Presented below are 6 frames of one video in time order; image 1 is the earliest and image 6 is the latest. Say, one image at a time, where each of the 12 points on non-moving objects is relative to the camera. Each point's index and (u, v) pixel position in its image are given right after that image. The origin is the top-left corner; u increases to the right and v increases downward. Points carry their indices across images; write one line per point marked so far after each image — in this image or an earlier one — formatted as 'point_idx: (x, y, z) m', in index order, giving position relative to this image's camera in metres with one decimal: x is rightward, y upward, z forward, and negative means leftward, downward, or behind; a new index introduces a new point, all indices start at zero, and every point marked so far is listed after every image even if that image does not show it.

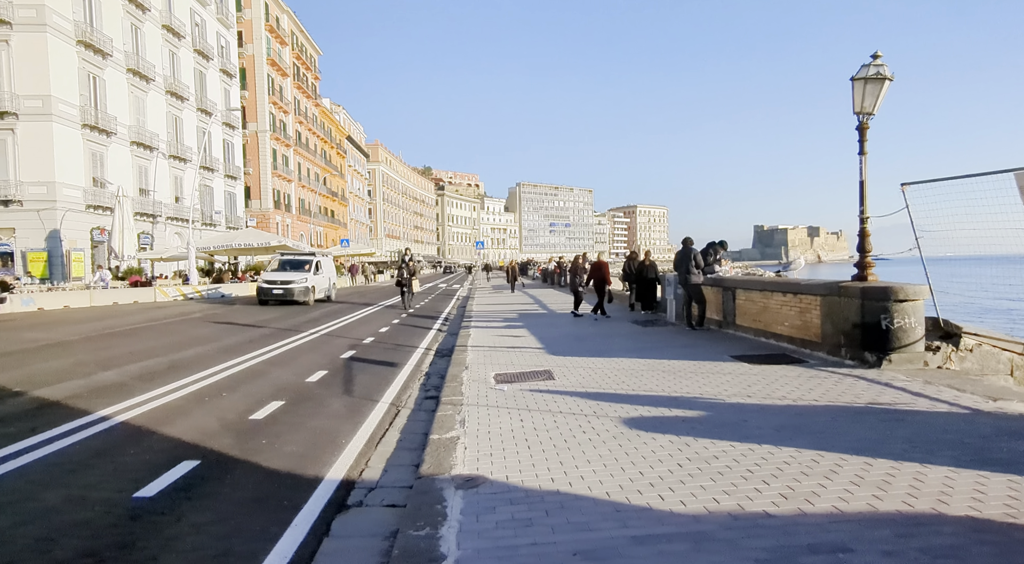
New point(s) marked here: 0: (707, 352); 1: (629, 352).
0: (+3.0, -1.1, +9.7) m
1: (+1.9, -1.2, +10.3) m
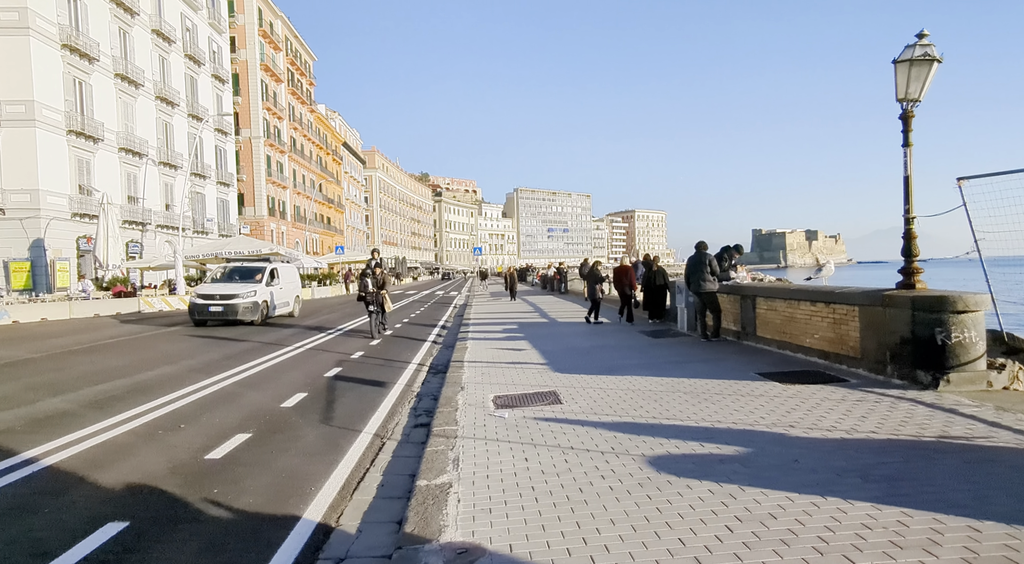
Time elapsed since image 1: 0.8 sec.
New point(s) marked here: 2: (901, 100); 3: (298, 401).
0: (+3.0, -1.2, +8.8) m
1: (+1.9, -1.3, +9.3) m
2: (+4.5, +2.1, +7.3) m
3: (-2.8, -1.5, +8.1) m
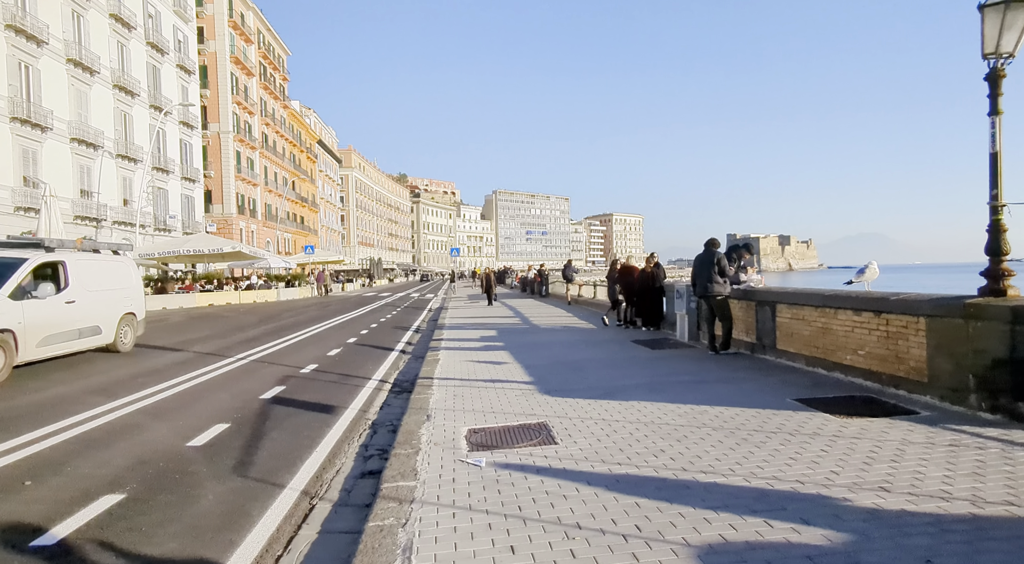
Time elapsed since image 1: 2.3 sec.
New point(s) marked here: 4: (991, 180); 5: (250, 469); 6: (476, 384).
0: (+2.8, -1.3, +7.1) m
1: (+1.7, -1.3, +7.7) m
2: (+4.4, +2.1, +5.7) m
3: (-3.0, -1.5, +6.2) m
4: (+4.5, +0.9, +5.8) m
5: (-2.2, -1.6, +5.3) m
6: (-0.5, -1.4, +8.7) m
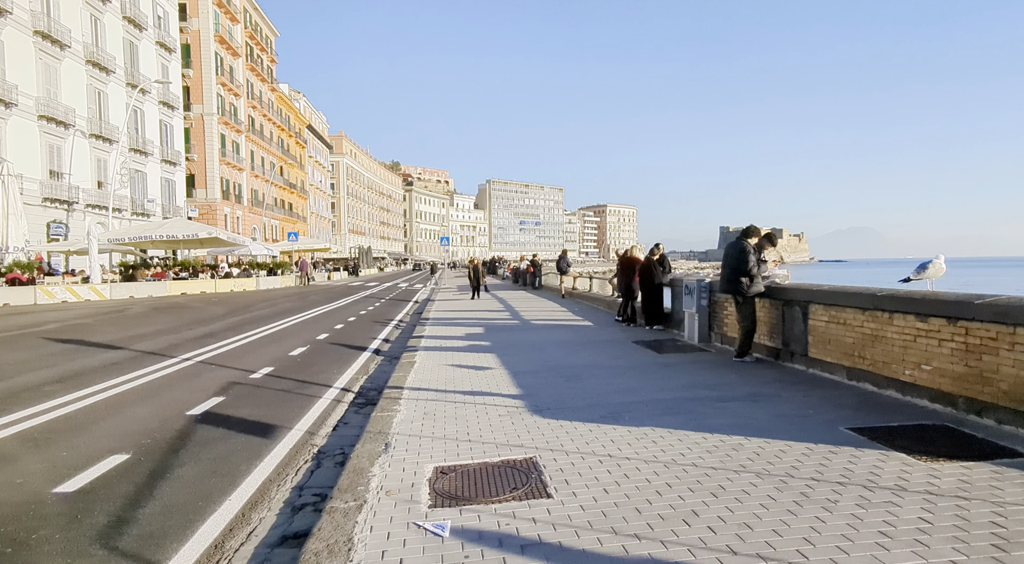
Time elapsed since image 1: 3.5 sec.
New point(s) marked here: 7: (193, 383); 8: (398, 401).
0: (+2.6, -1.3, +5.7) m
1: (+1.5, -1.3, +6.2) m
2: (+4.3, +2.0, +4.3) m
3: (-3.2, -1.5, +4.7) m
4: (+4.3, +0.9, +4.3) m
5: (-2.4, -1.6, +3.8) m
6: (-0.7, -1.3, +7.2) m
7: (-4.3, -1.3, +8.3) m
8: (-1.3, -1.4, +7.2) m
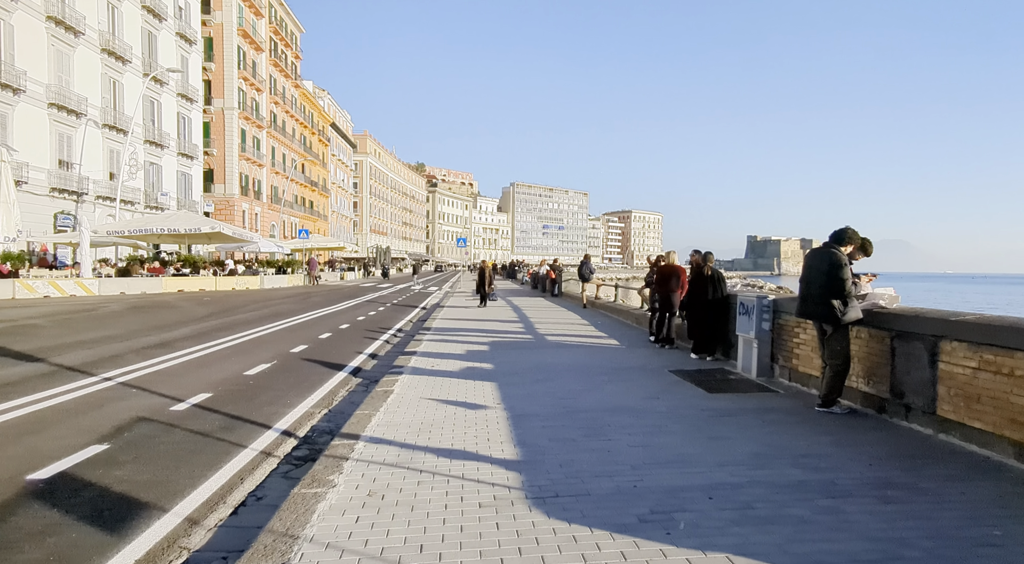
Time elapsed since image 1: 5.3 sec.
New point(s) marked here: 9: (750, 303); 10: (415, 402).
0: (+2.5, -1.4, +3.4) m
1: (+1.4, -1.5, +3.9) m
2: (+4.2, +1.8, +1.9) m
3: (-3.3, -1.5, +2.6) m
4: (+4.2, +0.7, +2.0) m
5: (-2.6, -1.6, +1.7) m
6: (-0.7, -1.4, +5.0) m
7: (-4.3, -1.4, +6.2) m
8: (-1.3, -1.5, +5.0) m
9: (+3.2, -0.3, +8.5) m
10: (-1.1, -1.4, +7.3) m
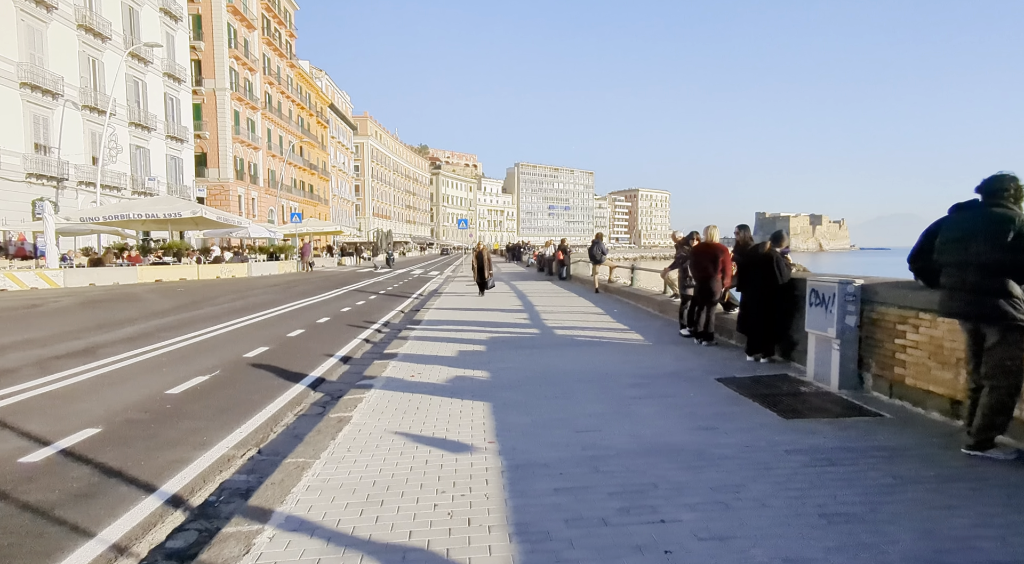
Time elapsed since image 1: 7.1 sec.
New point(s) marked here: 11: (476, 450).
0: (+2.5, -1.4, +1.3) m
1: (+1.4, -1.4, +1.8) m
2: (+4.1, +1.9, -0.3) m
3: (-3.4, -1.6, +0.6) m
4: (+4.1, +0.7, -0.2) m
5: (-2.6, -1.7, -0.4) m
6: (-0.8, -1.4, +2.9) m
7: (-4.3, -1.3, +4.2) m
8: (-1.4, -1.4, +2.9) m
9: (+3.2, -0.1, +6.3) m
10: (-1.1, -1.3, +5.2) m
11: (-0.3, -1.3, +4.9) m
